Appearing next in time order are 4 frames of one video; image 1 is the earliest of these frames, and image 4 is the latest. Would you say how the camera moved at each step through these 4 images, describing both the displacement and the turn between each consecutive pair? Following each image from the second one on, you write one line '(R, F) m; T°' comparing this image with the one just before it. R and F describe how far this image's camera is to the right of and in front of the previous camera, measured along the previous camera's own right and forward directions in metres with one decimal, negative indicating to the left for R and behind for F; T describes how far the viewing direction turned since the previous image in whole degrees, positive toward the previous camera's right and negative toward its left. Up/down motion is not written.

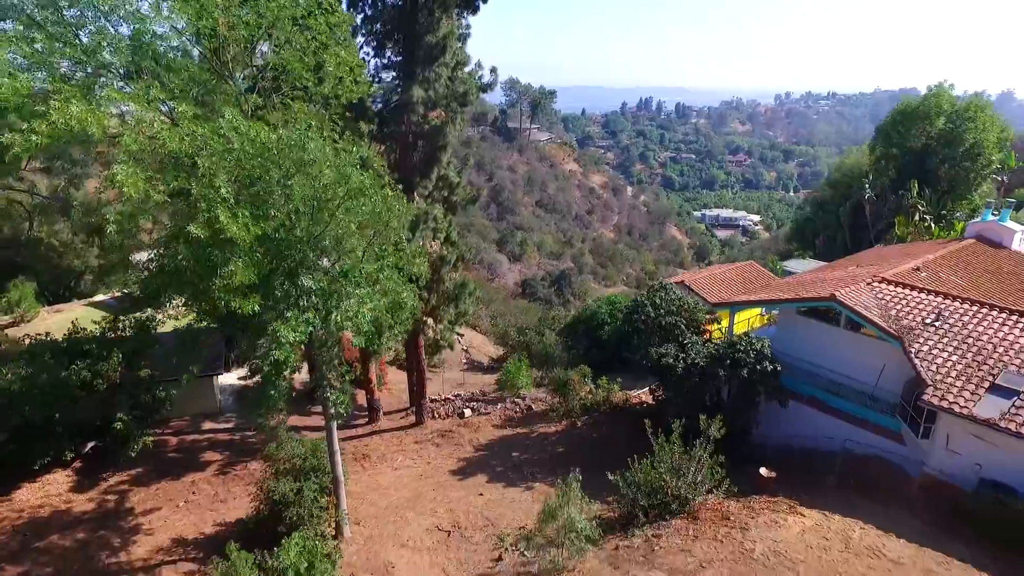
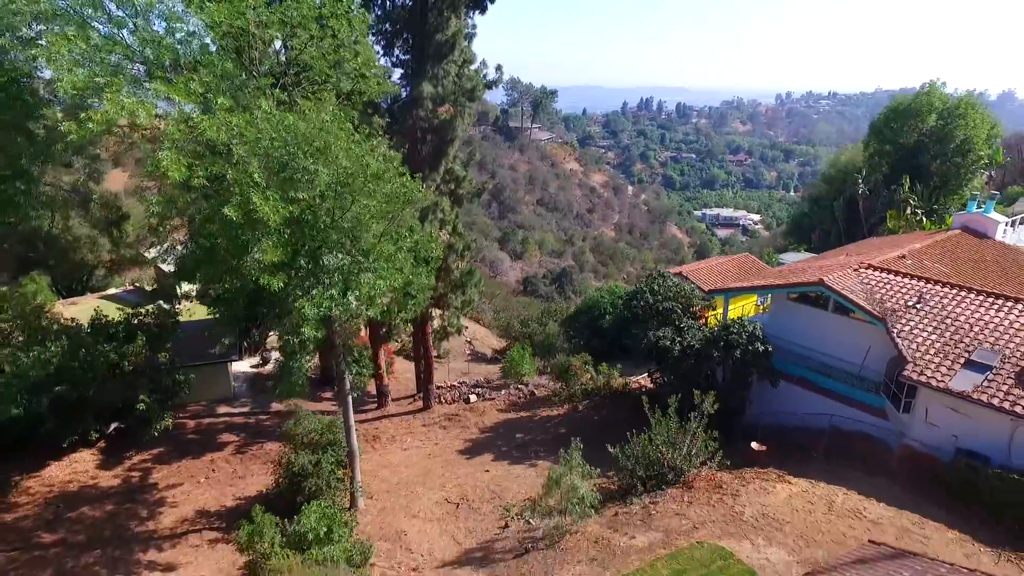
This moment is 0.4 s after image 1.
(-0.1, -0.7) m; 0°
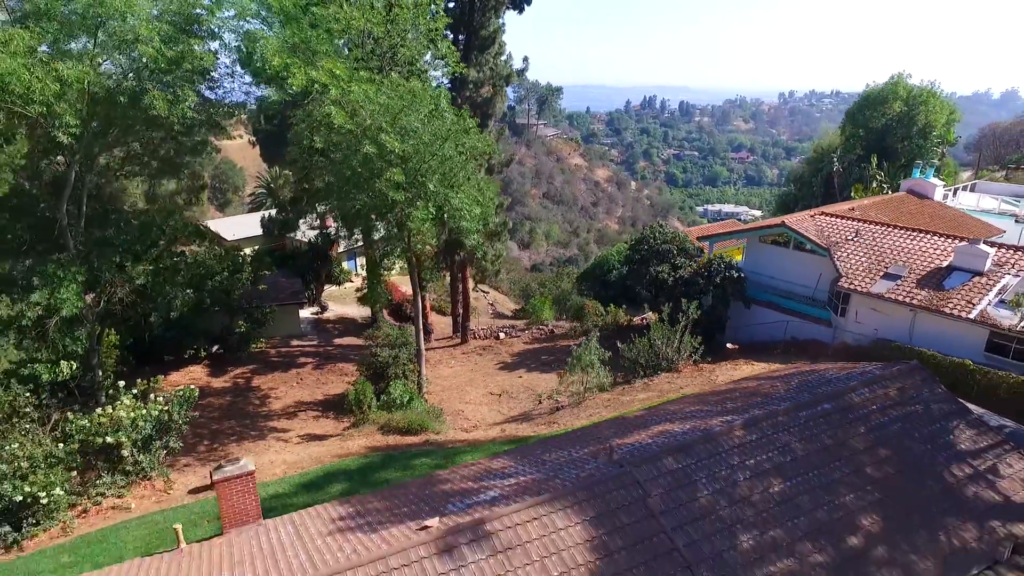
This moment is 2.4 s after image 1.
(-0.7, -3.5) m; 0°
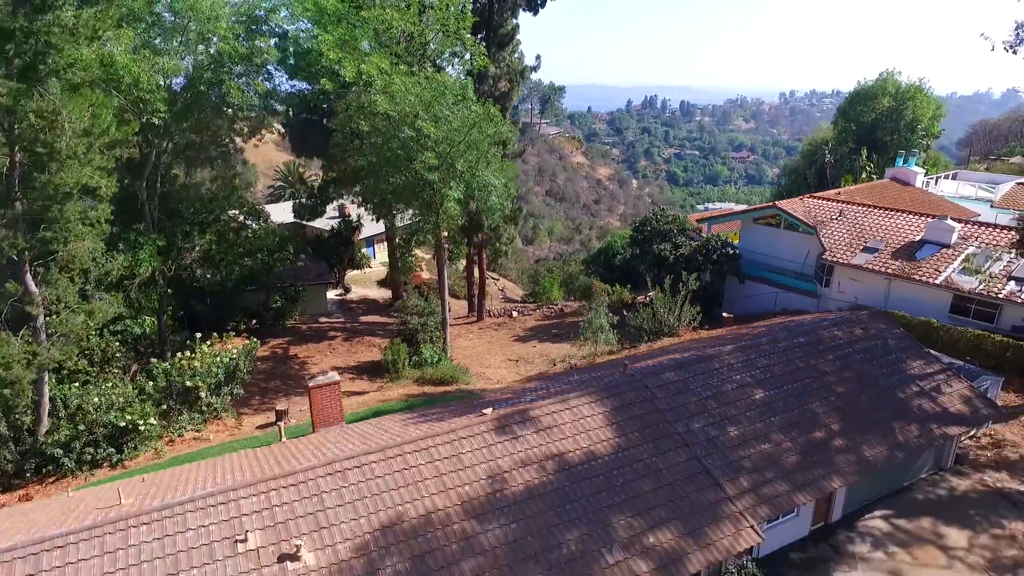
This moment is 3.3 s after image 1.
(-0.4, -1.6) m; 0°
